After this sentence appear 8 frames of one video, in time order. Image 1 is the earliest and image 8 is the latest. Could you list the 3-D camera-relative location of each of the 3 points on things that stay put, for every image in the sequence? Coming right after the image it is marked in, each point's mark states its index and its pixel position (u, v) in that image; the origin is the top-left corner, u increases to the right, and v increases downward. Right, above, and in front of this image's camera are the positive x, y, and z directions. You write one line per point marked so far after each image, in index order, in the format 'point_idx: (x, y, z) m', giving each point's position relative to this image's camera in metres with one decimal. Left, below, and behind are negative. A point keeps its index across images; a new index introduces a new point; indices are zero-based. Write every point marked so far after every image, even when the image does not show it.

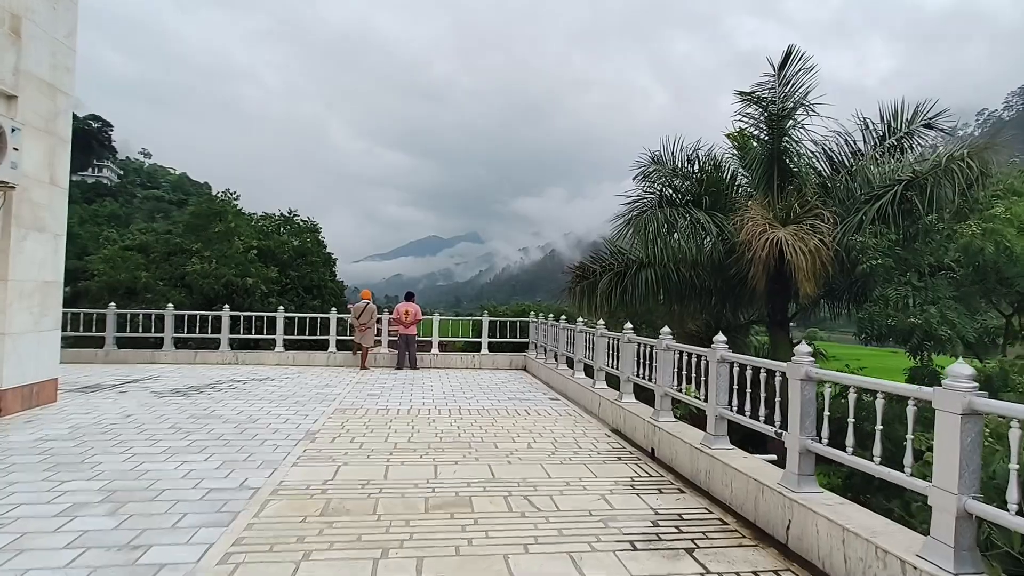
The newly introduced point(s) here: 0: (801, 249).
0: (+3.6, +0.5, +6.9) m
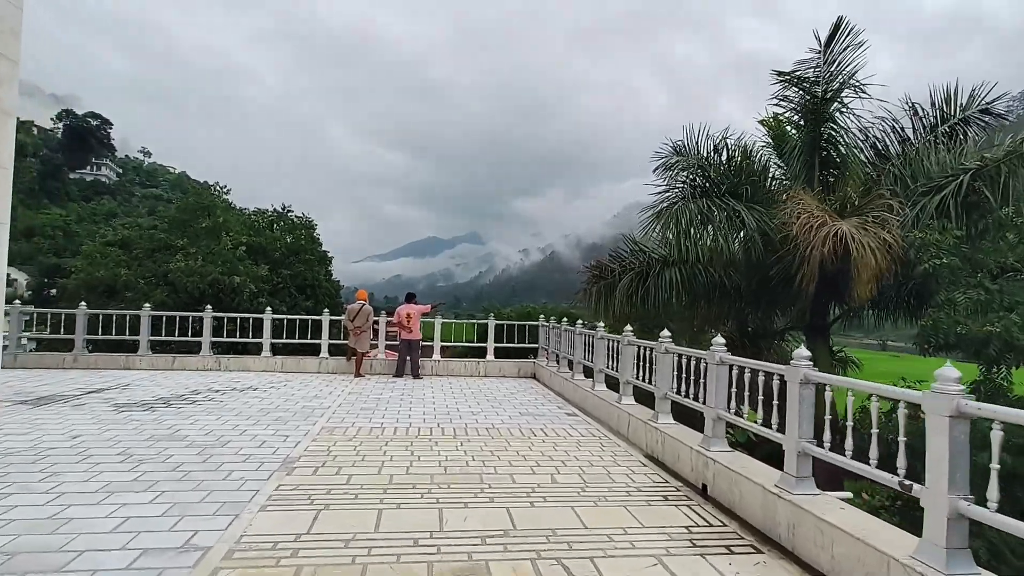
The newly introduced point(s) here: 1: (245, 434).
0: (+3.8, +0.5, +5.9) m
1: (-2.8, -1.5, +5.8) m
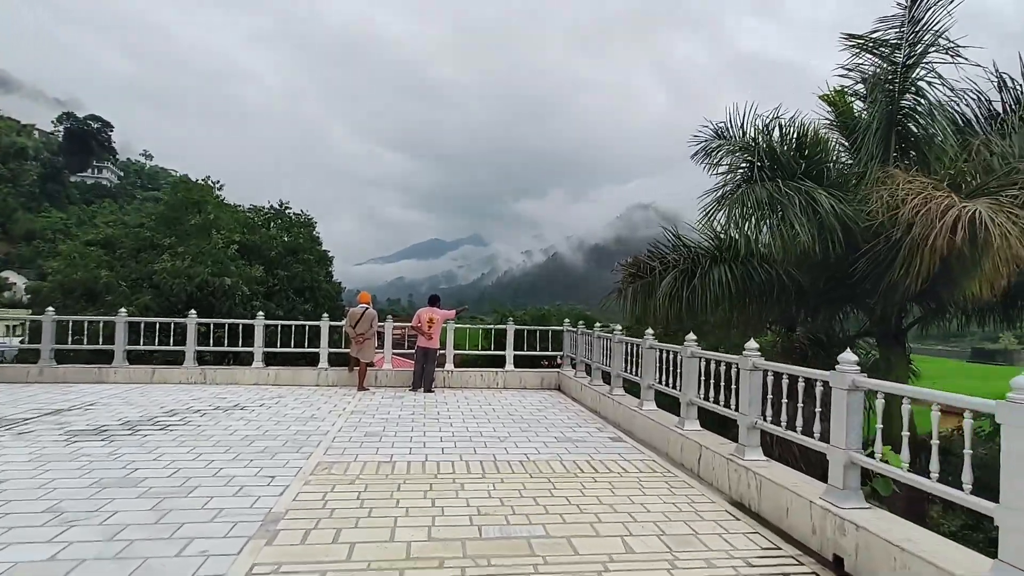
0: (+4.2, +0.5, +4.7) m
1: (-2.4, -1.5, +4.6) m
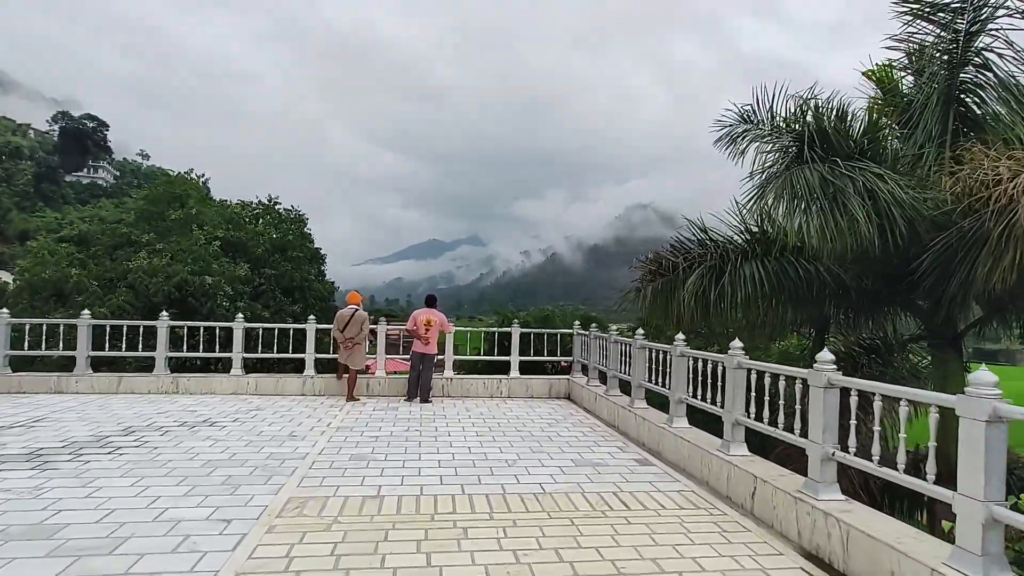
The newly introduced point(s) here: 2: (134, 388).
0: (+4.3, +0.5, +3.8) m
1: (-2.3, -1.5, +3.7) m
2: (-5.6, -1.5, +8.2) m
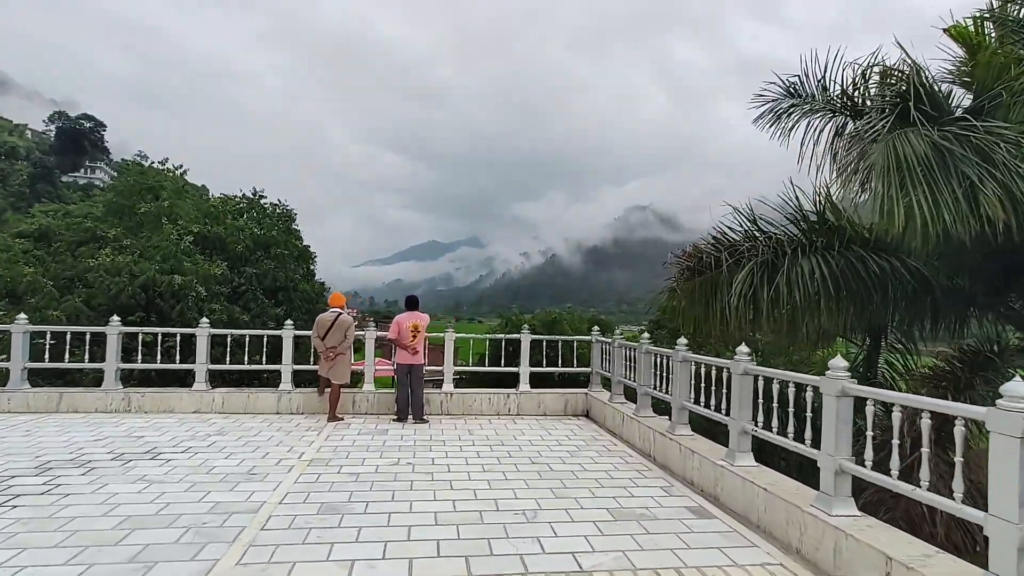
0: (+4.4, +0.5, +2.6) m
1: (-2.2, -1.5, +2.4) m
2: (-5.5, -1.5, +7.0) m
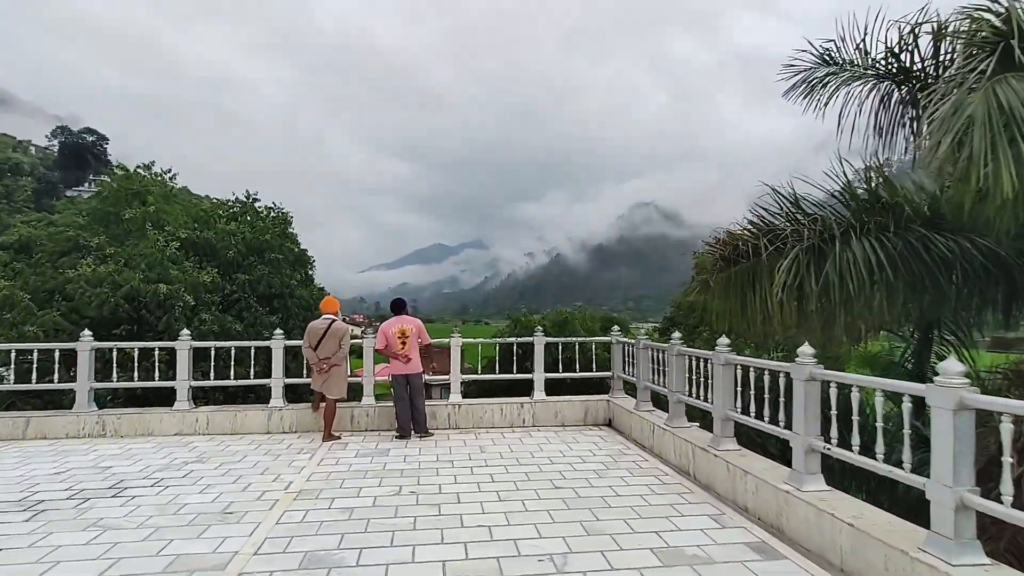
0: (+4.5, +0.7, +1.9) m
1: (-2.0, -1.6, +1.7) m
2: (-5.3, -1.6, +6.3) m
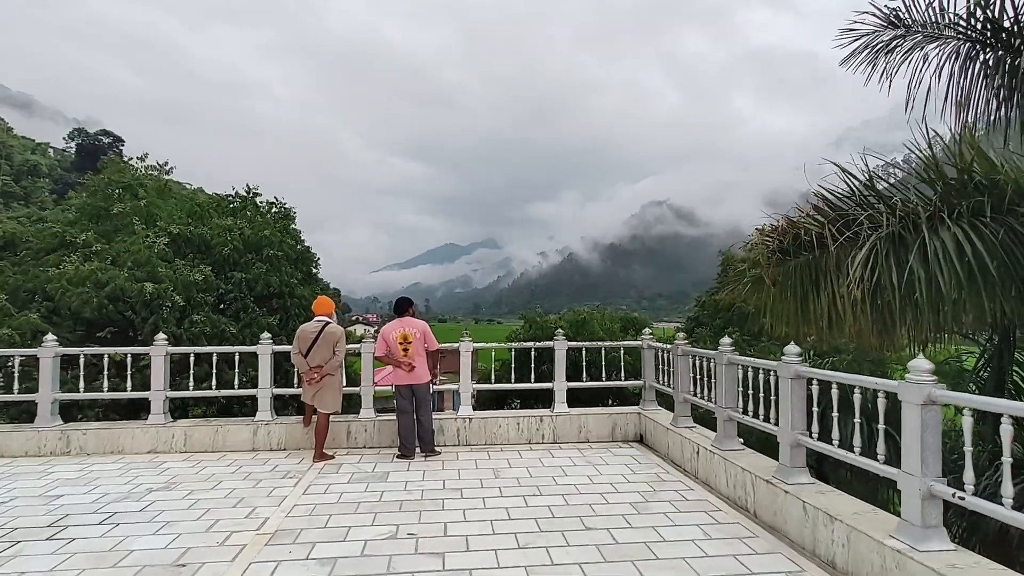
0: (+4.5, +0.7, +0.9) m
1: (-2.0, -1.5, +0.9) m
2: (-5.1, -1.6, +5.6) m
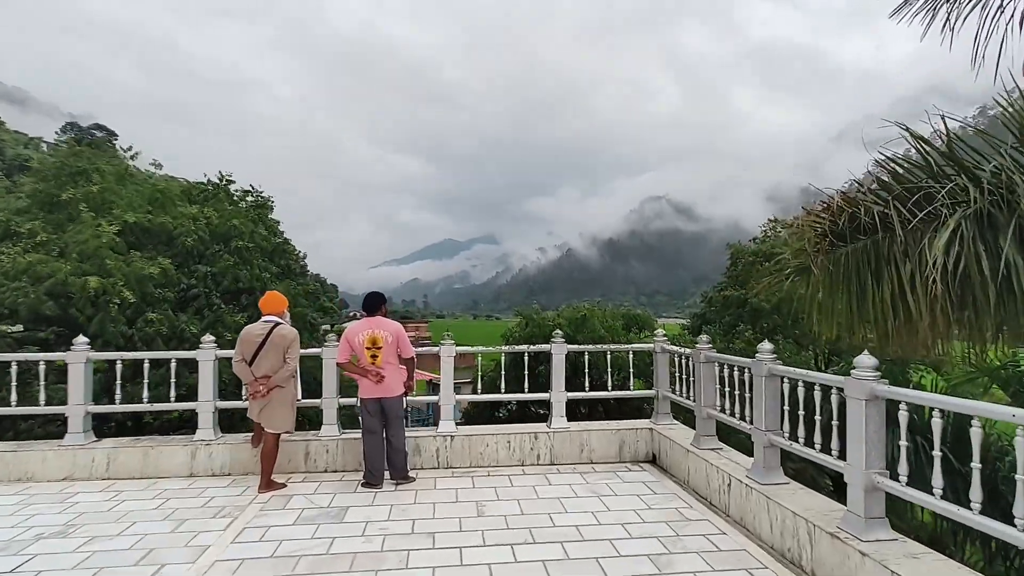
0: (+4.5, +0.7, 0.0) m
1: (-2.1, -1.5, 0.0) m
2: (-5.2, -1.6, +4.6) m
